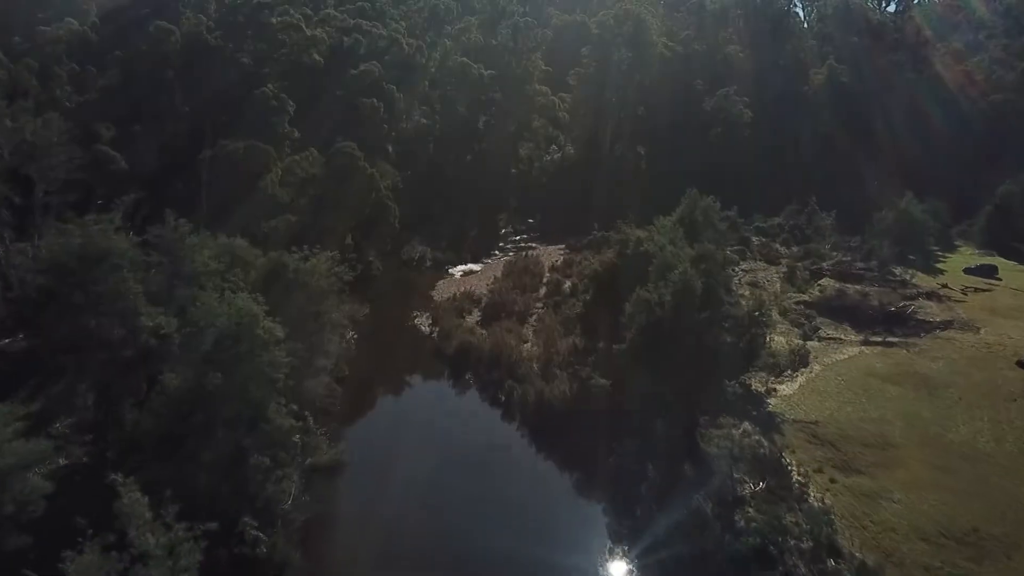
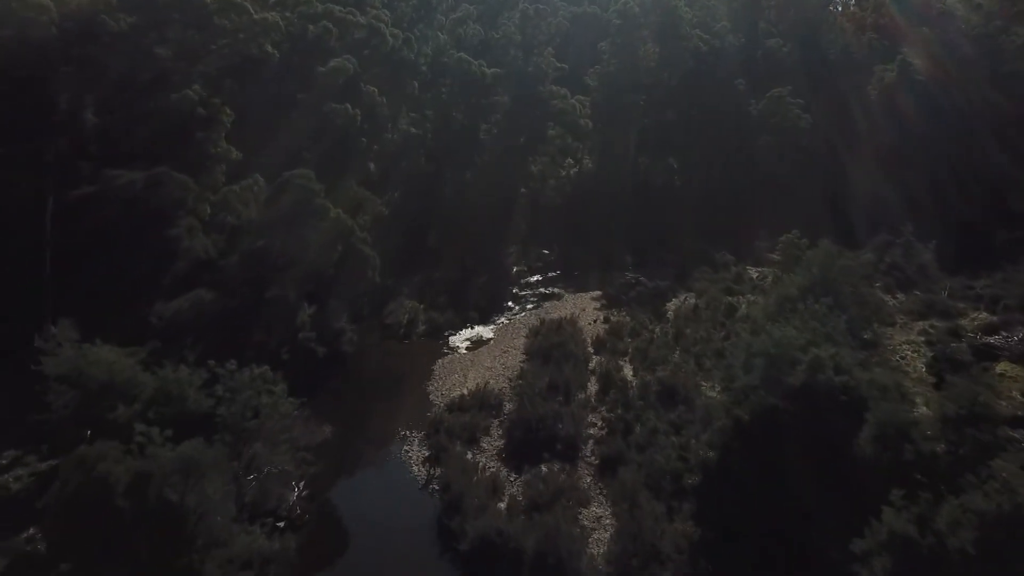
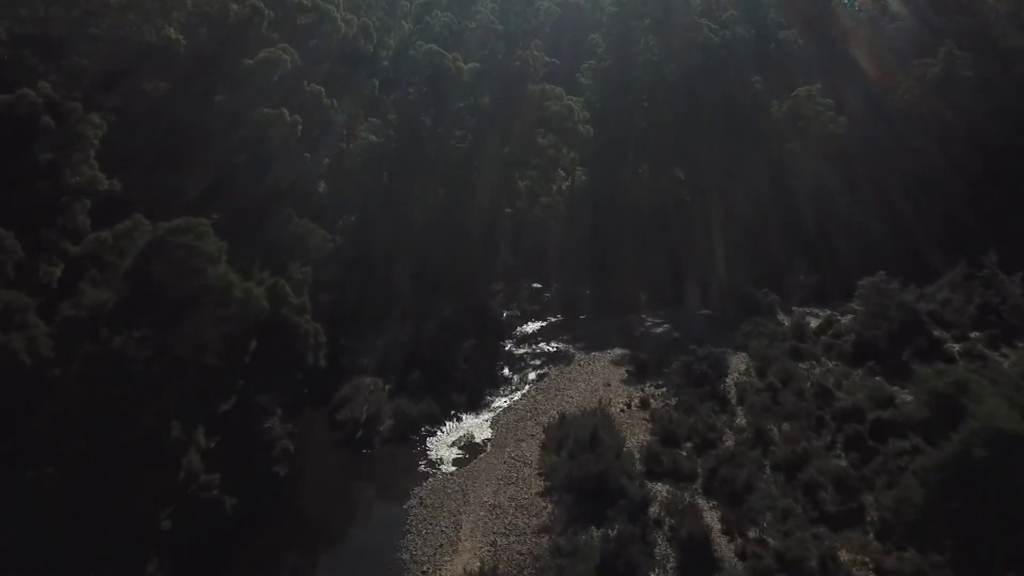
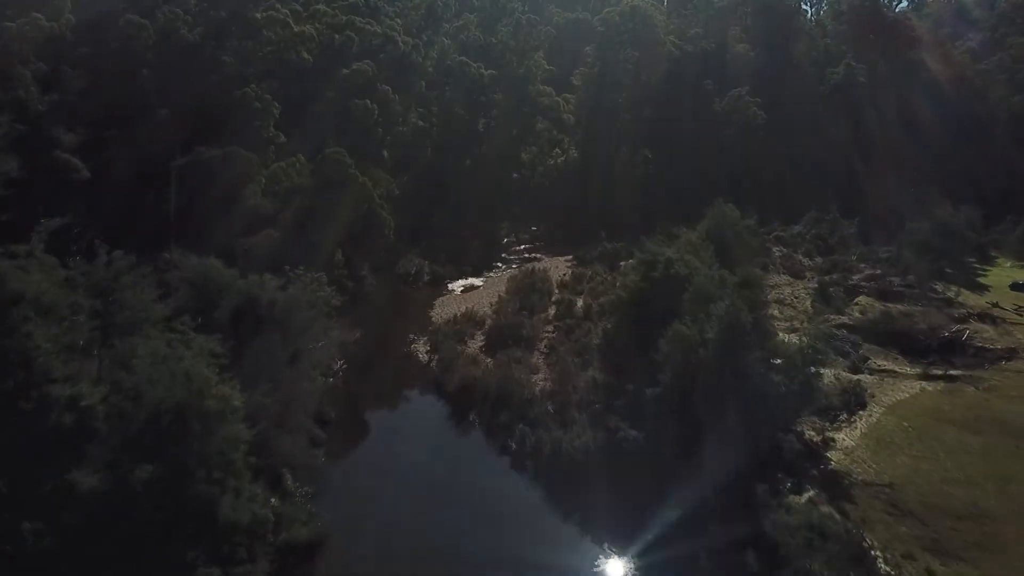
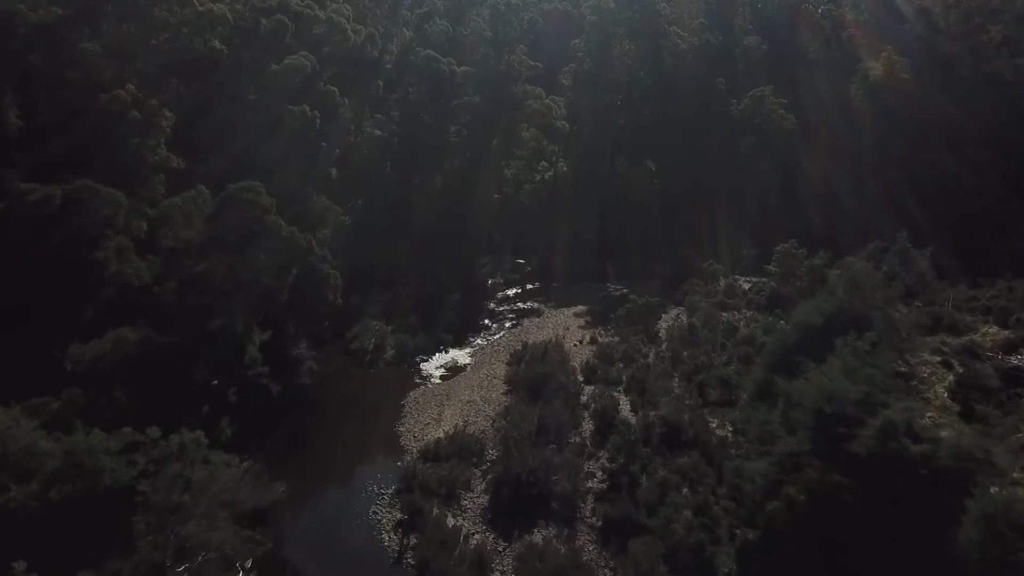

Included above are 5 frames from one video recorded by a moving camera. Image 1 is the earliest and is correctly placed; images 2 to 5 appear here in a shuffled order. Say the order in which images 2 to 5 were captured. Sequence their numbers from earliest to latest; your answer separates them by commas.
4, 2, 5, 3
